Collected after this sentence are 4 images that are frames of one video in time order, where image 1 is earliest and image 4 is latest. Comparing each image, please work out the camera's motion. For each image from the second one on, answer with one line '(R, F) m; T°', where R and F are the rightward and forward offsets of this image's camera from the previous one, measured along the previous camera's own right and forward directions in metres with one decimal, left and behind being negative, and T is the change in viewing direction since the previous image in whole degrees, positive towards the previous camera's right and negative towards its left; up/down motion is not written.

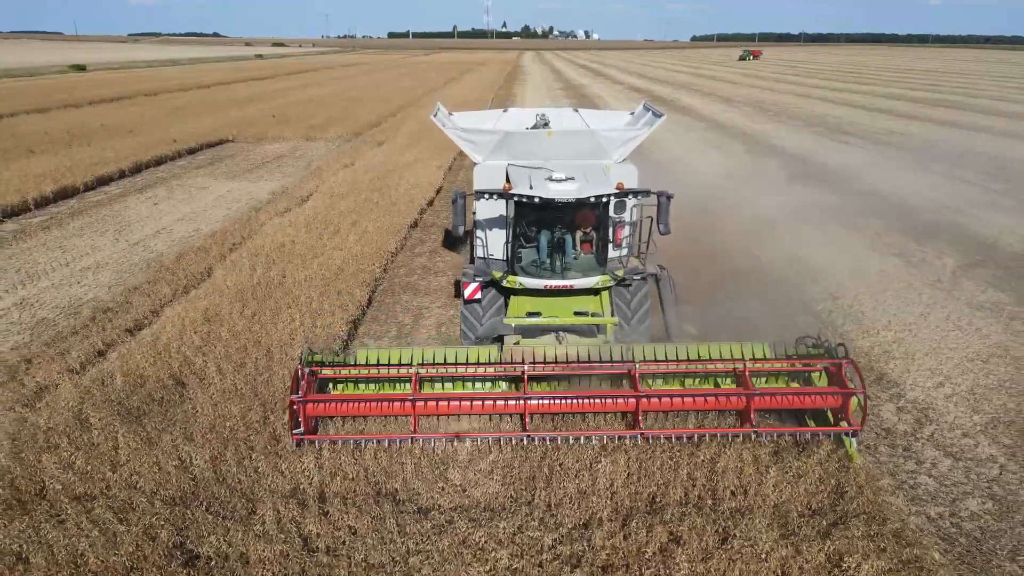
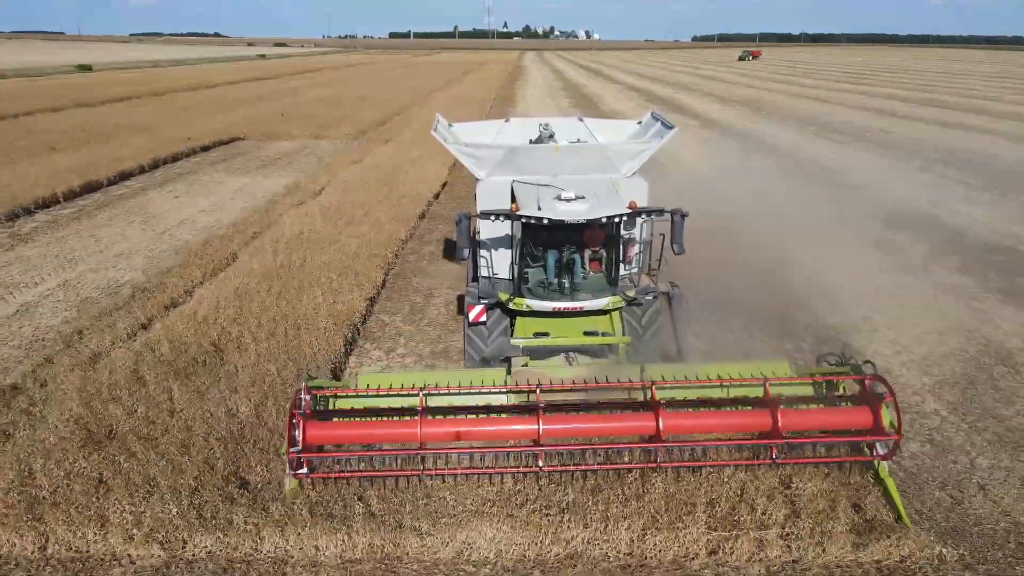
(0.0, -0.9) m; 0°
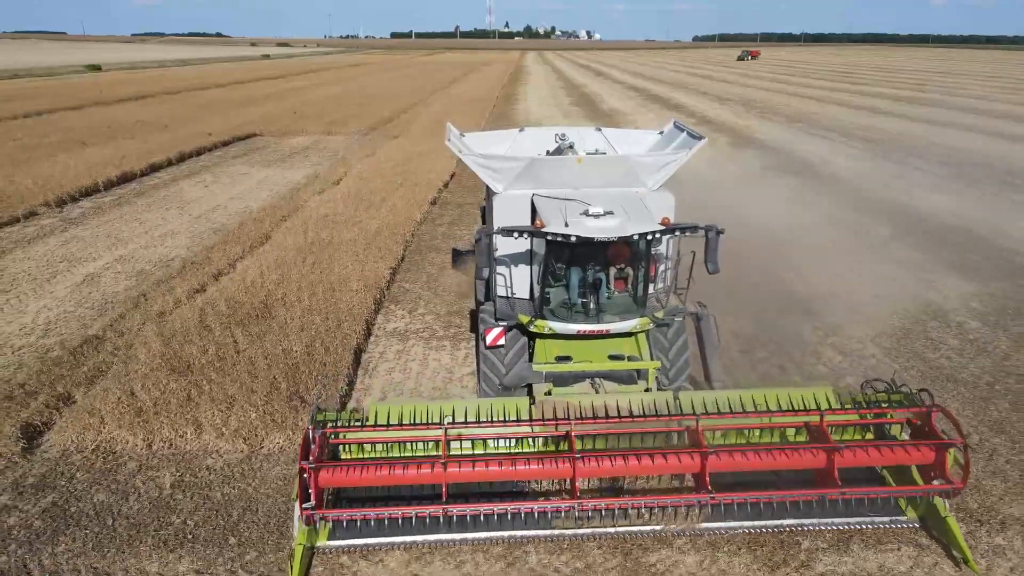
(-0.1, -1.4) m; 0°
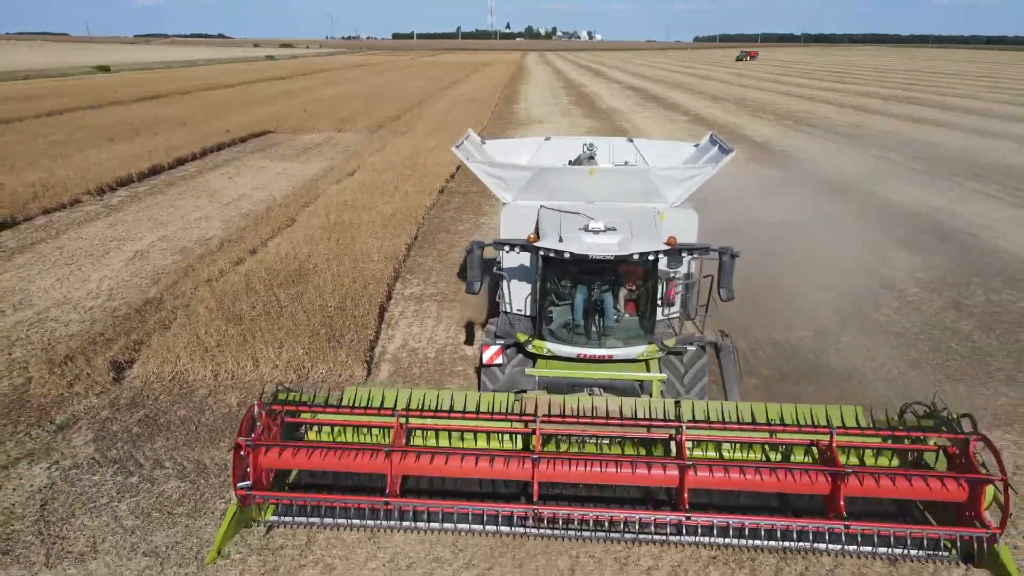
(0.0, -1.4) m; 0°
